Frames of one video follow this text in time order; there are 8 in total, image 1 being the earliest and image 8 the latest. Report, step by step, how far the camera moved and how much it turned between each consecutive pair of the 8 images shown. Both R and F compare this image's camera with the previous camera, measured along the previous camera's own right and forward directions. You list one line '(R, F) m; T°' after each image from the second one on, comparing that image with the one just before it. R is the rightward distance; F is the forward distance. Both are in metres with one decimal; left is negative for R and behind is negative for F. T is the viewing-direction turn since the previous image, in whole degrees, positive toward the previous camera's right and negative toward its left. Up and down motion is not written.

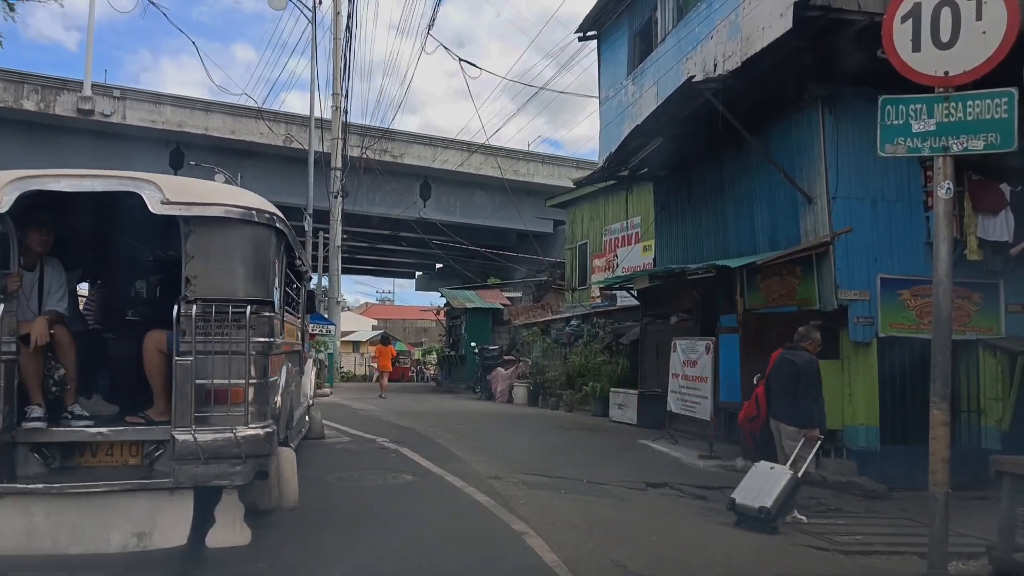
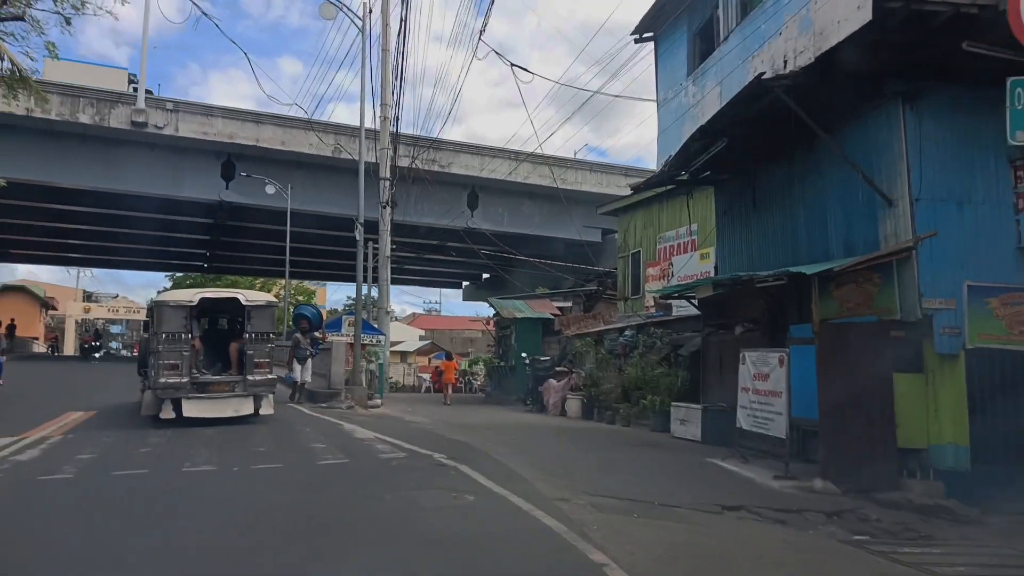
(-0.2, +0.4) m; -3°
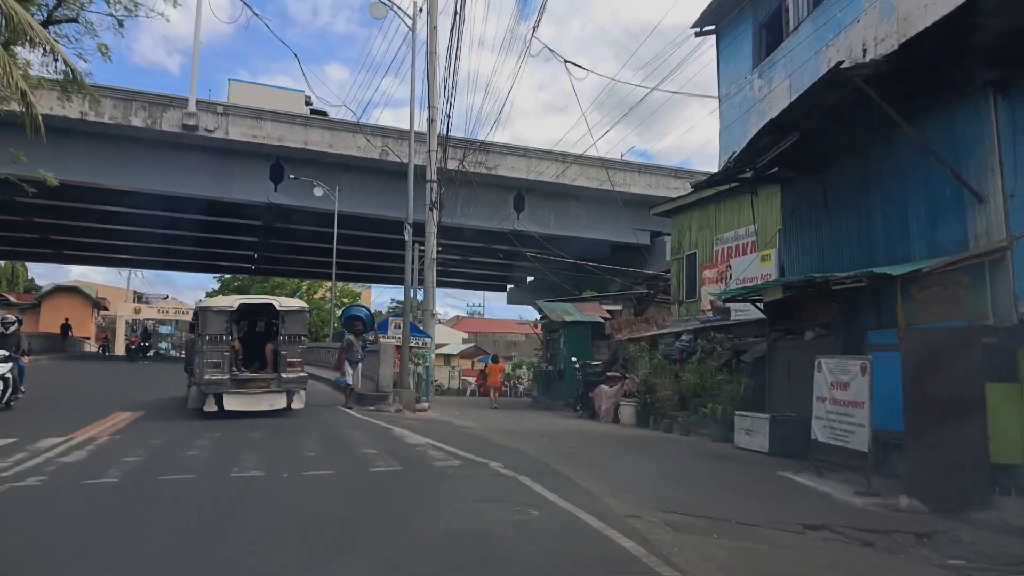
(-0.2, +0.5) m; -3°
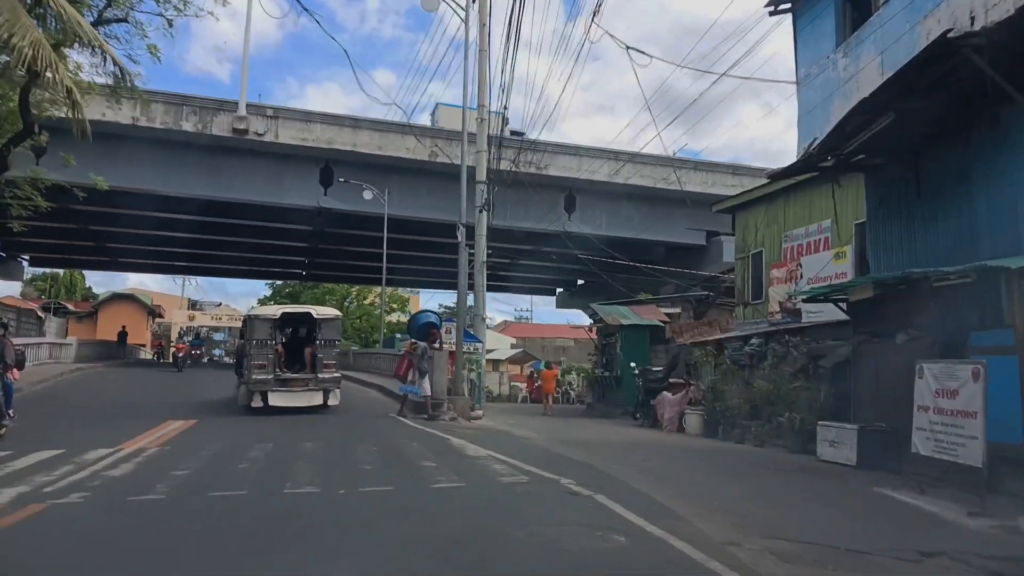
(-0.2, +0.6) m; -3°
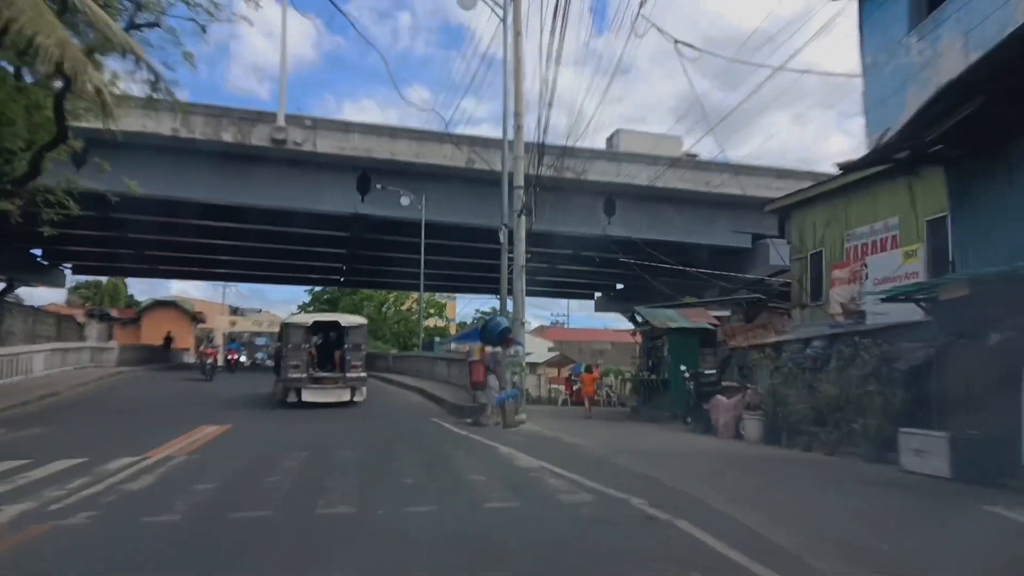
(-0.2, +0.8) m; -2°
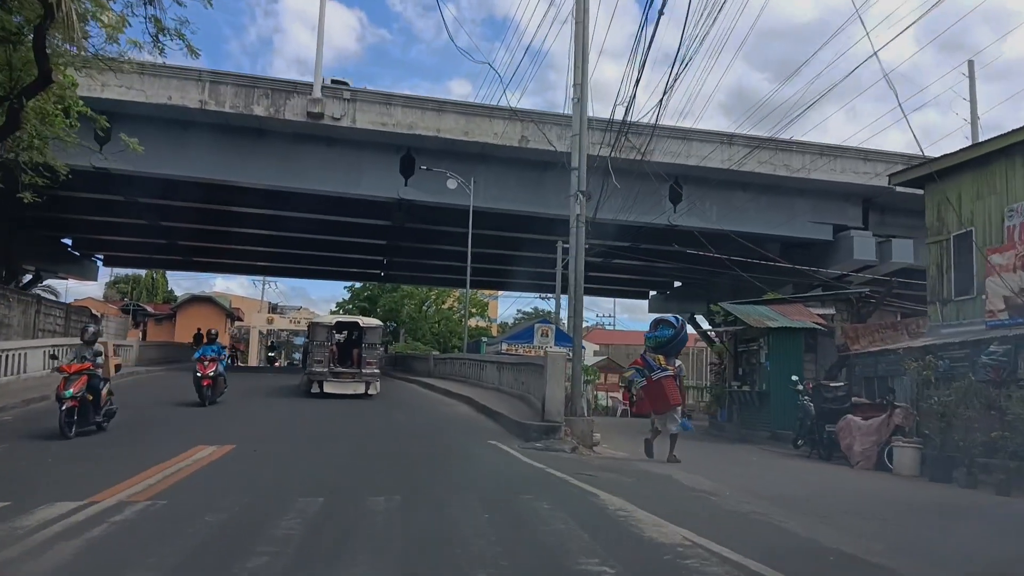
(-0.6, +3.0) m; -3°
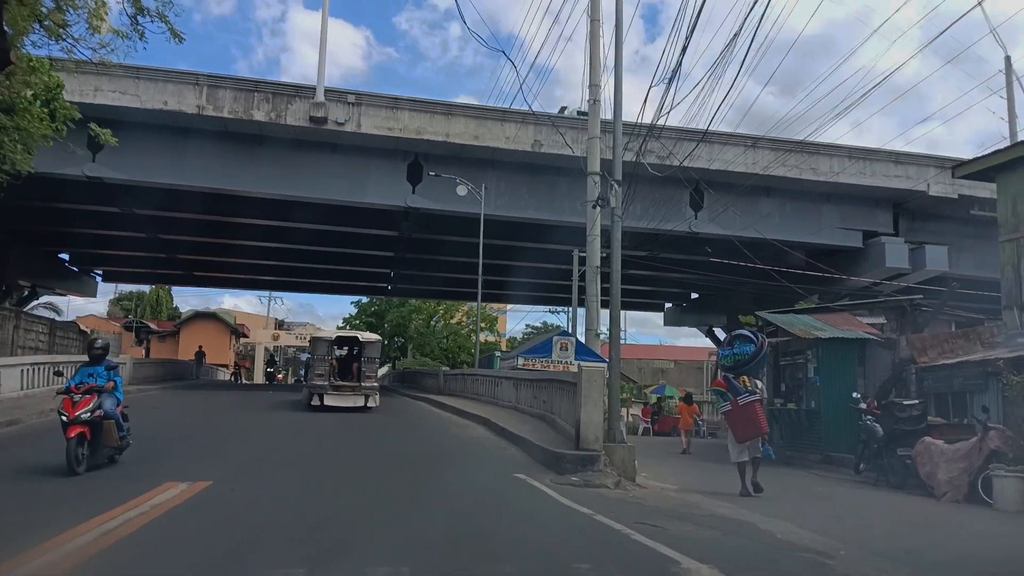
(-0.2, +1.6) m; -1°
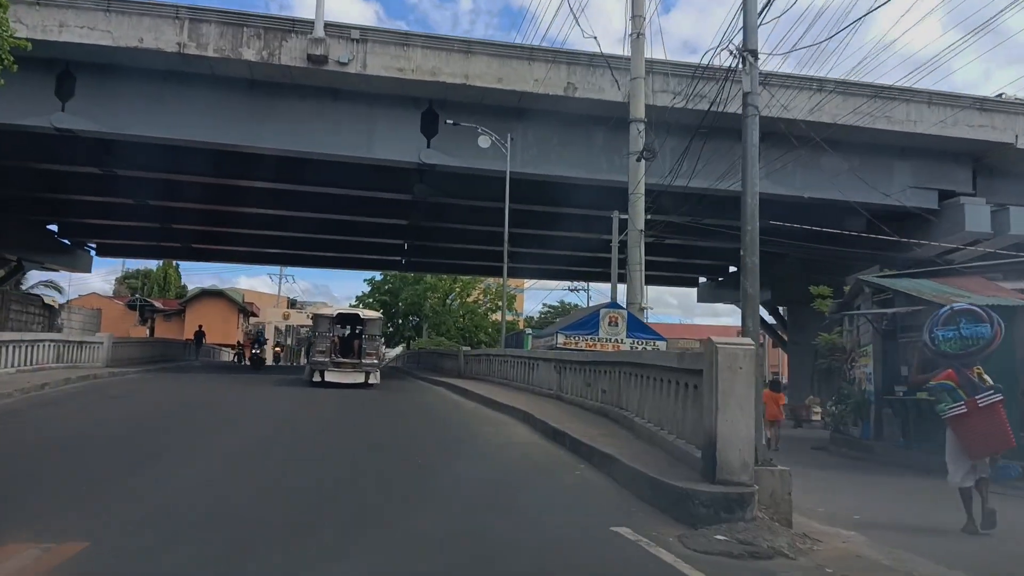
(-0.5, +3.6) m; -1°
